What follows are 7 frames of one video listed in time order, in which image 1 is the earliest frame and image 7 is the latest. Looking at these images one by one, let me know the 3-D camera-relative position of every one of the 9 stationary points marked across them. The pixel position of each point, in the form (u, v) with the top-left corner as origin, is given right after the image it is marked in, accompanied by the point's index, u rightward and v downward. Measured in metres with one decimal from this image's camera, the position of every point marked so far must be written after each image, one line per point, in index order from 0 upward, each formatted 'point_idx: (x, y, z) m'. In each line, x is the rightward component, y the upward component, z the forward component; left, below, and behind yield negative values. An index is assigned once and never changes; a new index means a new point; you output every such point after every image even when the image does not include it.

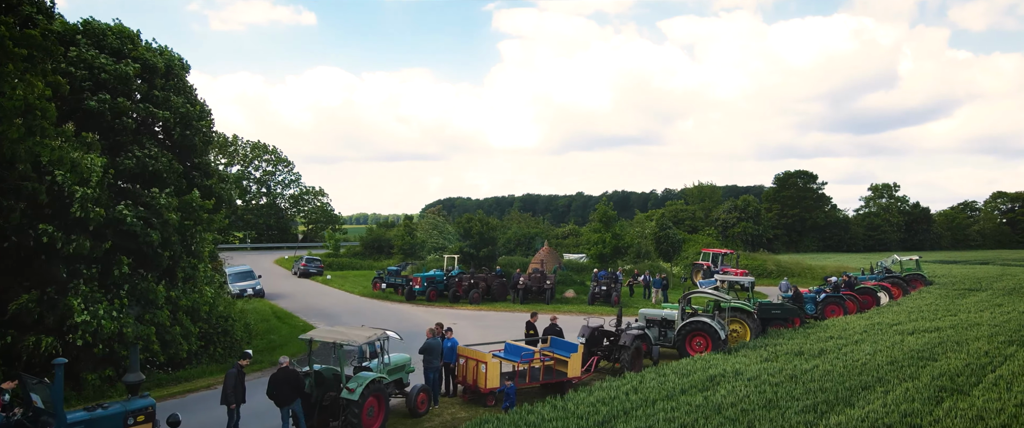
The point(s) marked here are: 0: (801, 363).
0: (+5.4, -2.8, +12.4) m
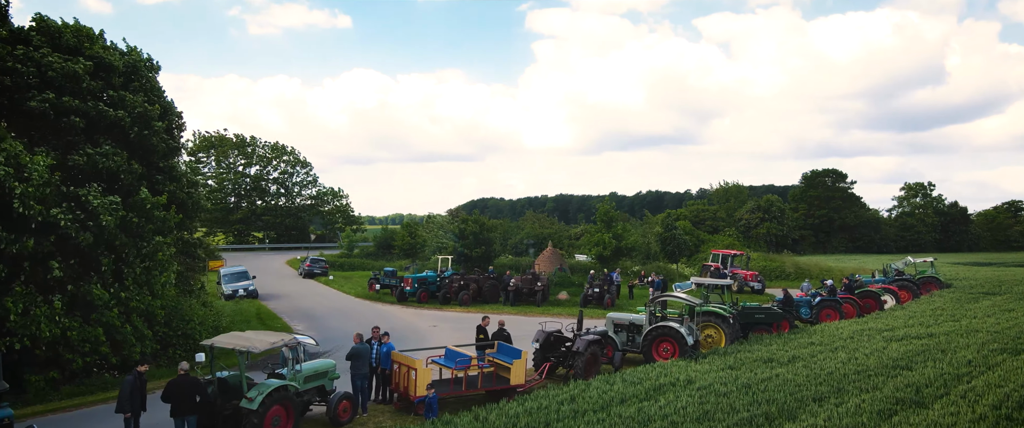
0: (+4.5, -2.8, +11.8) m
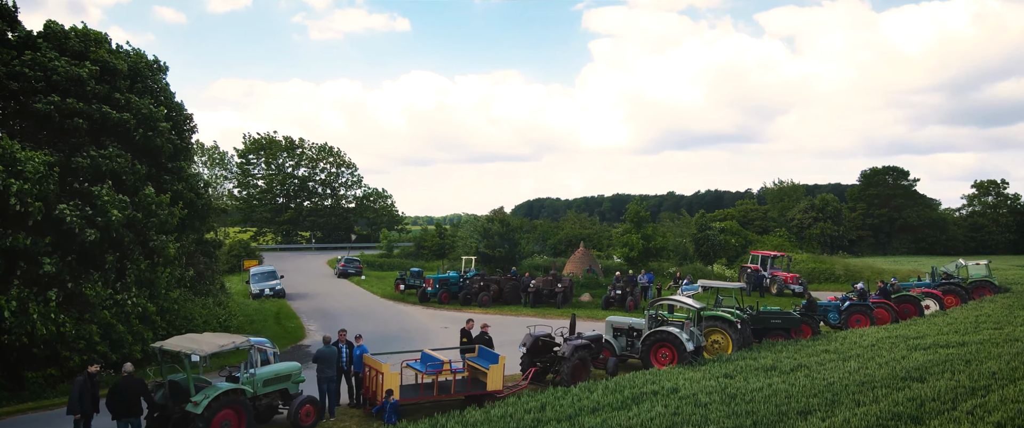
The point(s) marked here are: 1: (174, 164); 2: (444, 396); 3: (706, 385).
0: (+4.2, -2.8, +11.1) m
1: (-8.5, +1.3, +16.5) m
2: (-1.0, -2.8, +10.0) m
3: (+3.1, -2.8, +10.6) m
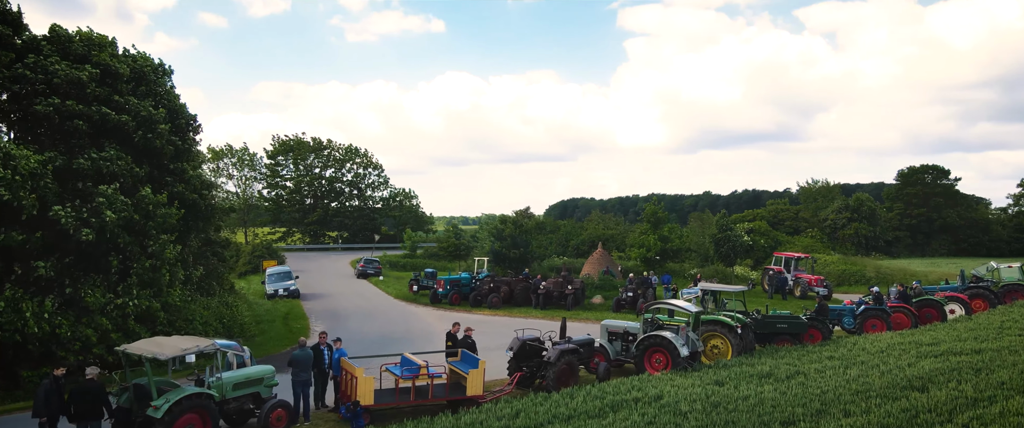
0: (+3.9, -2.8, +10.7) m
1: (-8.5, +1.2, +16.7) m
2: (-1.4, -2.8, +9.9) m
3: (+2.8, -2.8, +10.3) m
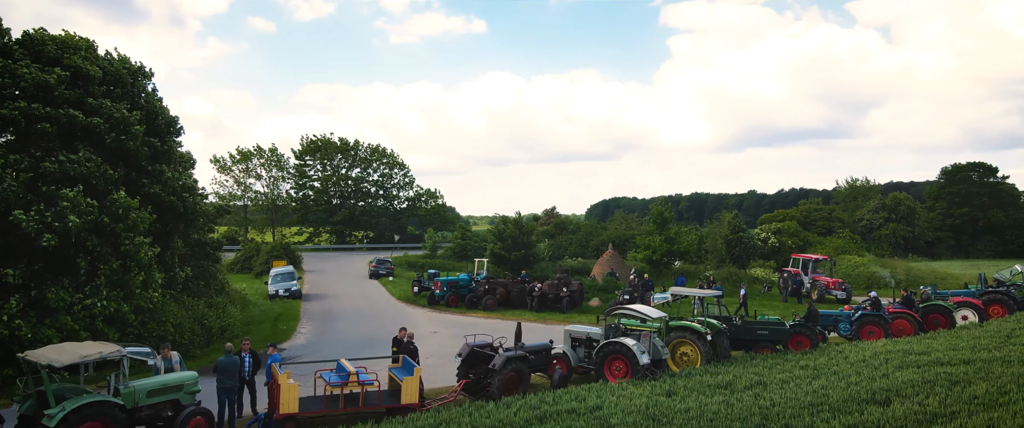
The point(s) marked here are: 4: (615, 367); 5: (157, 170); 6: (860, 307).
0: (+2.9, -2.9, +10.2) m
1: (-9.2, +1.2, +16.8) m
2: (-2.4, -2.9, +9.6) m
3: (+1.8, -2.9, +9.8) m
4: (+2.0, -2.9, +12.6) m
5: (-9.1, +1.1, +16.9) m
6: (+10.3, -2.8, +19.5) m
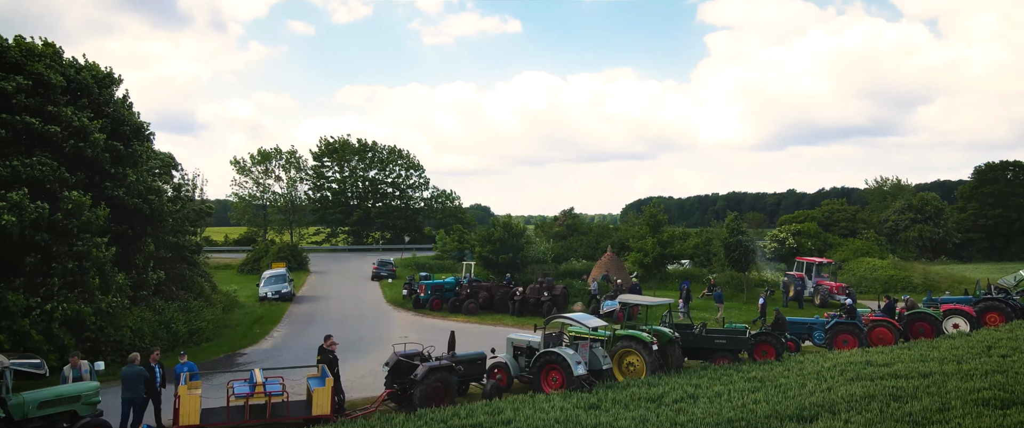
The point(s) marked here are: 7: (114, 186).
0: (+1.6, -3.0, +9.9) m
1: (-10.2, +1.1, +17.0) m
2: (-3.7, -3.0, +9.6) m
3: (+0.5, -3.0, +9.6) m
4: (+0.7, -3.0, +12.3) m
5: (-10.2, +1.0, +17.1) m
6: (+9.3, -2.9, +18.9) m
7: (-10.2, +0.7, +16.8) m
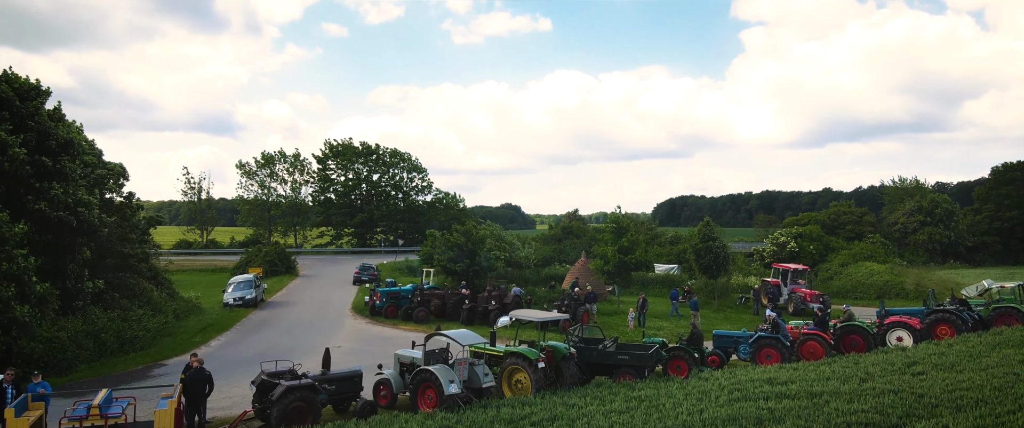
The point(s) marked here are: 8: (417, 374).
0: (-0.8, -3.3, +9.9) m
1: (-12.4, +0.7, +17.3) m
2: (-6.1, -3.3, +9.7) m
3: (-1.9, -3.3, +9.6) m
4: (-1.6, -3.4, +12.3) m
5: (-12.3, +0.7, +17.4) m
6: (+7.2, -3.2, +18.7) m
7: (-12.4, +0.3, +17.1) m
8: (-1.7, -3.0, +12.4) m
